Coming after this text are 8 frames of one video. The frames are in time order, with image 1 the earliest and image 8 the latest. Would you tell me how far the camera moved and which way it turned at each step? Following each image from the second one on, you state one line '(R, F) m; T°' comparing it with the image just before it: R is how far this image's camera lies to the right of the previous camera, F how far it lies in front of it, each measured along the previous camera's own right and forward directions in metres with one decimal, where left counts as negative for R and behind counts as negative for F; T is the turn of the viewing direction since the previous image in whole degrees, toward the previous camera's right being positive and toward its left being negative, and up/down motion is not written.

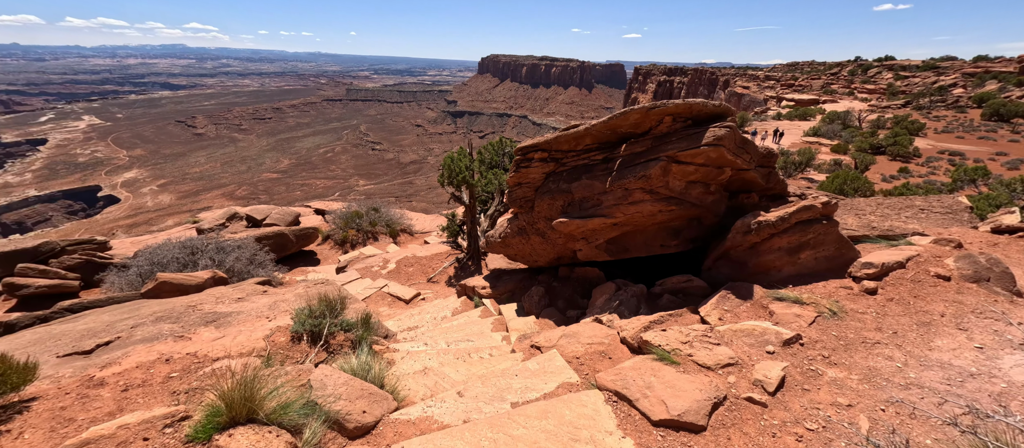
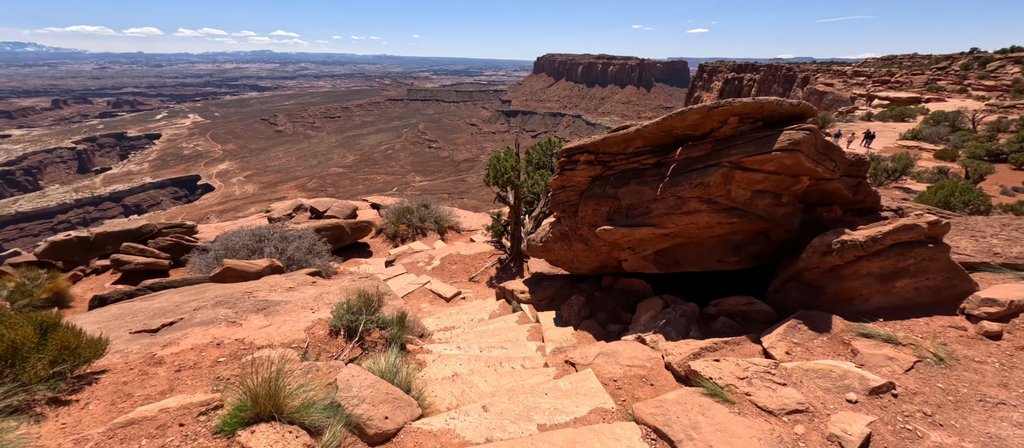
(+0.1, +0.4) m; -7°
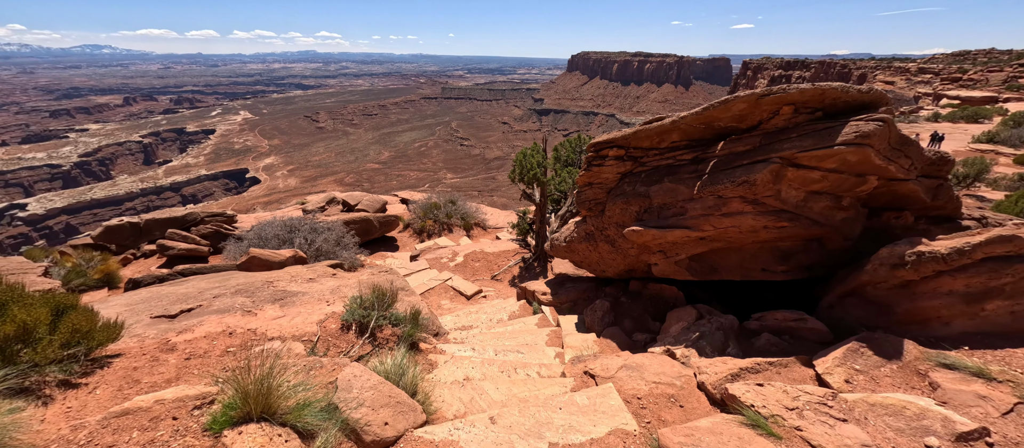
(+0.1, +0.4) m; -4°
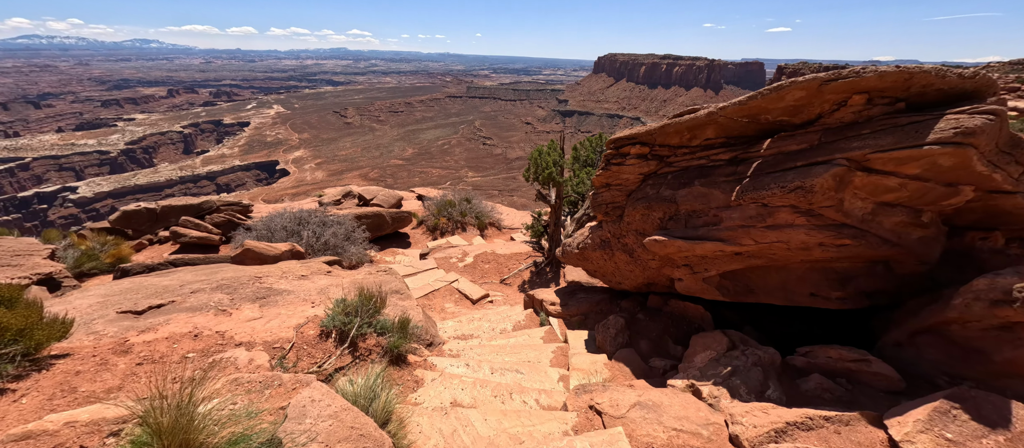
(+0.2, +0.8) m; -3°
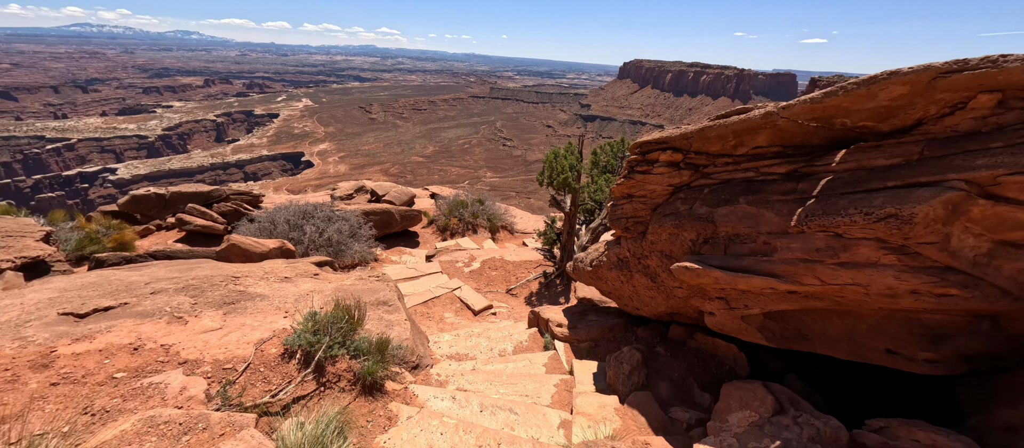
(+0.2, +0.9) m; -2°
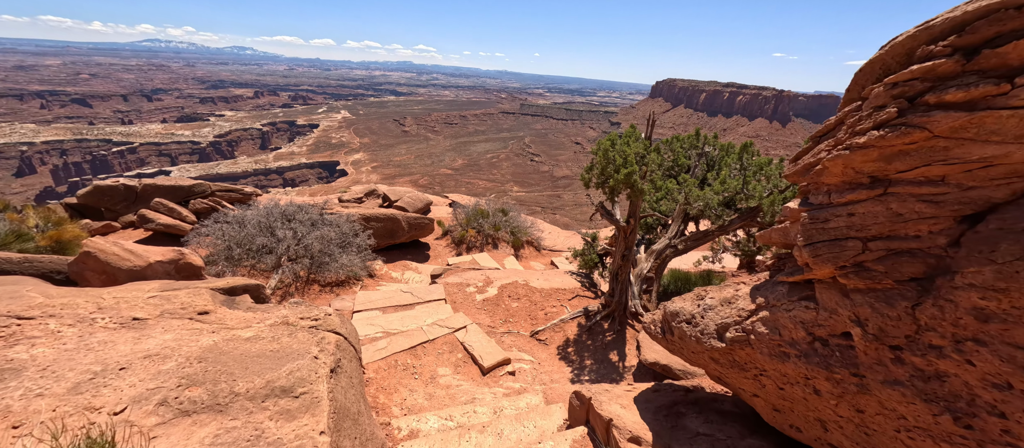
(-0.1, +3.4) m; -4°
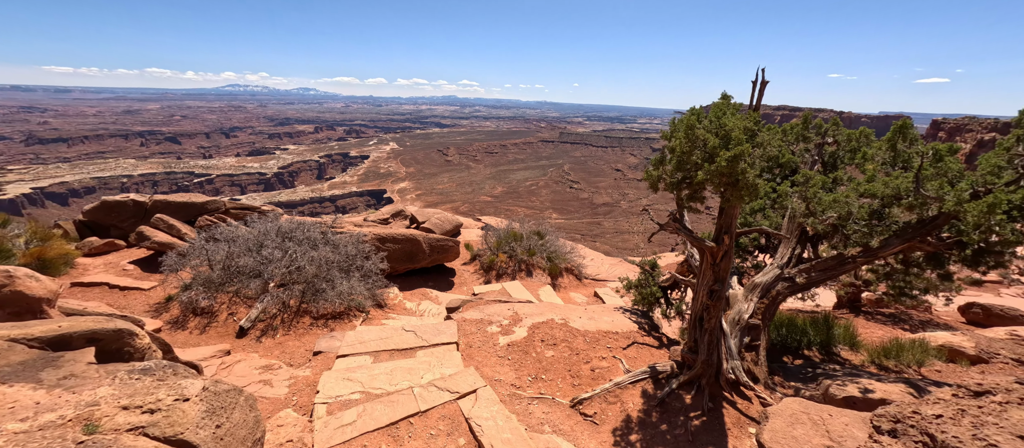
(+0.1, +2.4) m; -6°
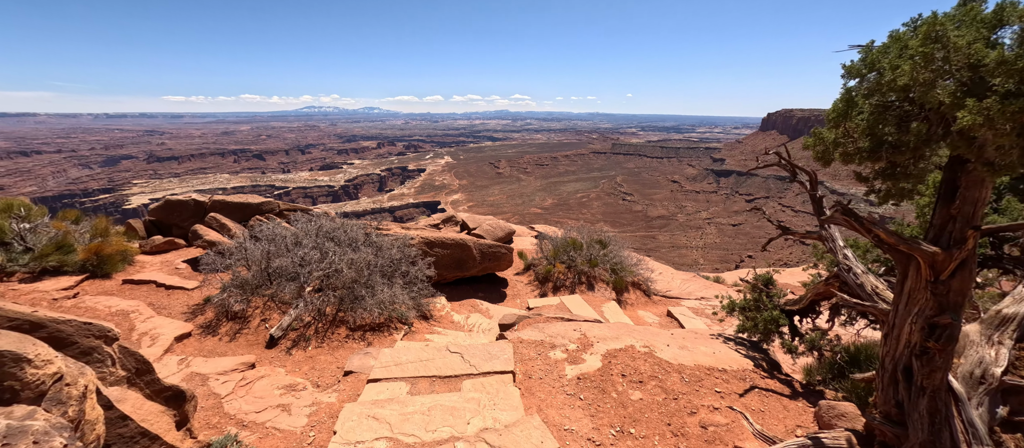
(-0.3, +1.6) m; -7°
